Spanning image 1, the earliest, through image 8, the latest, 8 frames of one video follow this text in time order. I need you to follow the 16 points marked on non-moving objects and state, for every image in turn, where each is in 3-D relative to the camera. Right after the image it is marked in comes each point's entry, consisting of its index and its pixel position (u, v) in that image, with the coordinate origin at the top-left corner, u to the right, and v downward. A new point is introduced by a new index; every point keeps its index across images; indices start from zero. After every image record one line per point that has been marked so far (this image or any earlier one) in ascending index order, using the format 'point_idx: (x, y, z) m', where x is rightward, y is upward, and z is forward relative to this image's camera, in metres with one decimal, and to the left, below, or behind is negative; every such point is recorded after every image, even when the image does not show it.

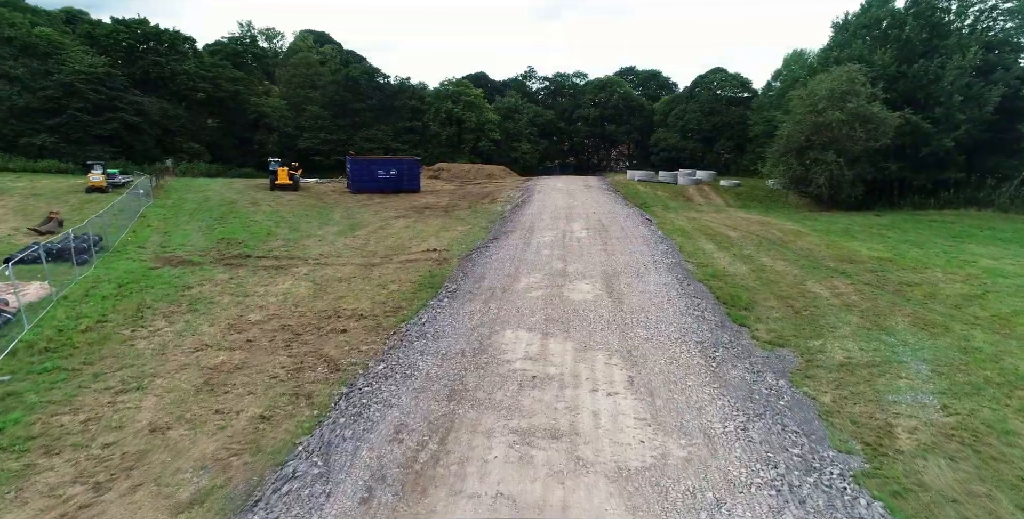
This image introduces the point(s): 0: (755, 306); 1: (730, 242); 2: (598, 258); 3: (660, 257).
0: (+4.9, -0.9, +10.2) m
1: (+6.9, +0.5, +16.2) m
2: (+2.3, 0.0, +13.5) m
3: (+4.0, 0.0, +13.7) m
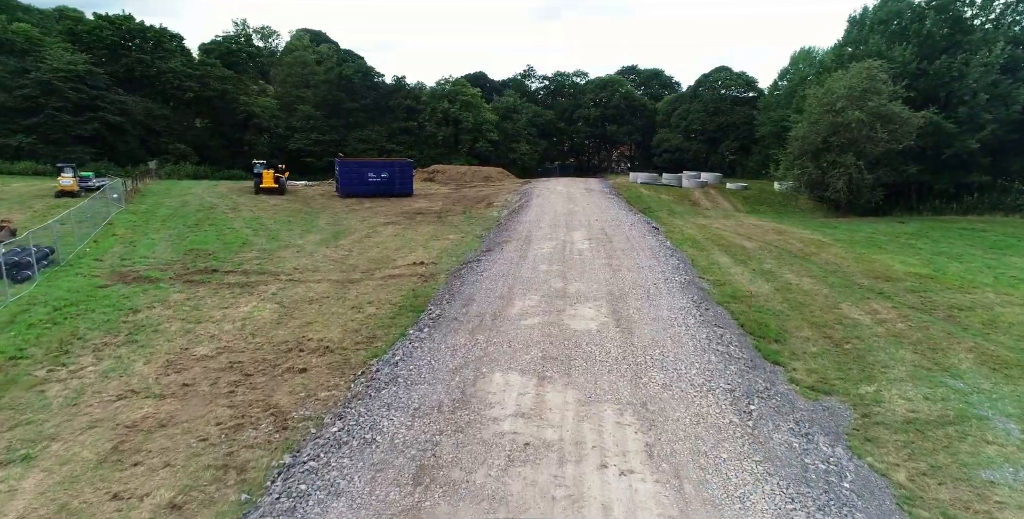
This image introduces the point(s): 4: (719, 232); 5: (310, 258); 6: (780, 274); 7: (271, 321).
0: (+4.7, -1.3, +8.7) m
1: (+6.8, +0.1, +14.7) m
2: (+2.1, -0.4, +12.0) m
3: (+3.8, -0.4, +12.2) m
4: (+7.6, +1.0, +19.0) m
5: (-6.1, 0.0, +15.6) m
6: (+6.7, -0.4, +12.7) m
7: (-4.7, -1.2, +9.9) m
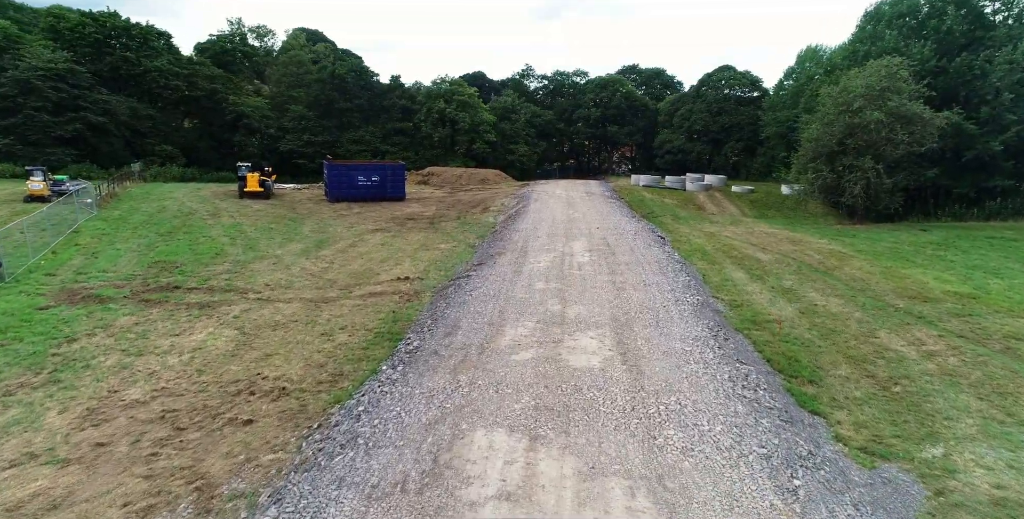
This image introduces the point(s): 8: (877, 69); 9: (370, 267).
0: (+4.6, -1.7, +7.5) m
1: (+6.6, -0.2, +13.4) m
2: (+2.0, -0.8, +10.7) m
3: (+3.7, -0.8, +10.9) m
4: (+7.5, +0.7, +17.7) m
5: (-6.3, -0.3, +14.3) m
6: (+6.5, -0.7, +11.4) m
7: (-4.8, -1.6, +8.6) m
8: (+14.2, +7.4, +19.7) m
9: (-4.1, -0.2, +14.9) m
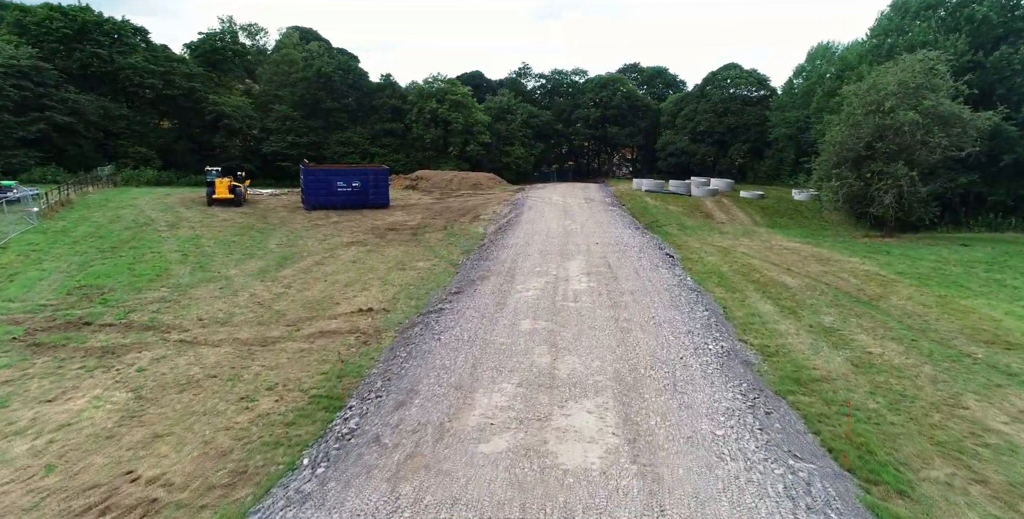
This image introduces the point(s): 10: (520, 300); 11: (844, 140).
0: (+4.2, -2.3, +5.3) m
1: (+6.2, -0.8, +11.3) m
2: (+1.6, -1.4, +8.6) m
3: (+3.3, -1.4, +8.8) m
4: (+7.1, +0.1, +15.6) m
5: (-6.7, -1.0, +12.1) m
6: (+6.1, -1.3, +9.3) m
7: (-5.2, -2.2, +6.4) m
8: (+13.8, +6.8, +17.6) m
9: (-4.5, -0.9, +12.7) m
10: (+0.2, -0.9, +10.8) m
11: (+12.0, +4.3, +18.4) m
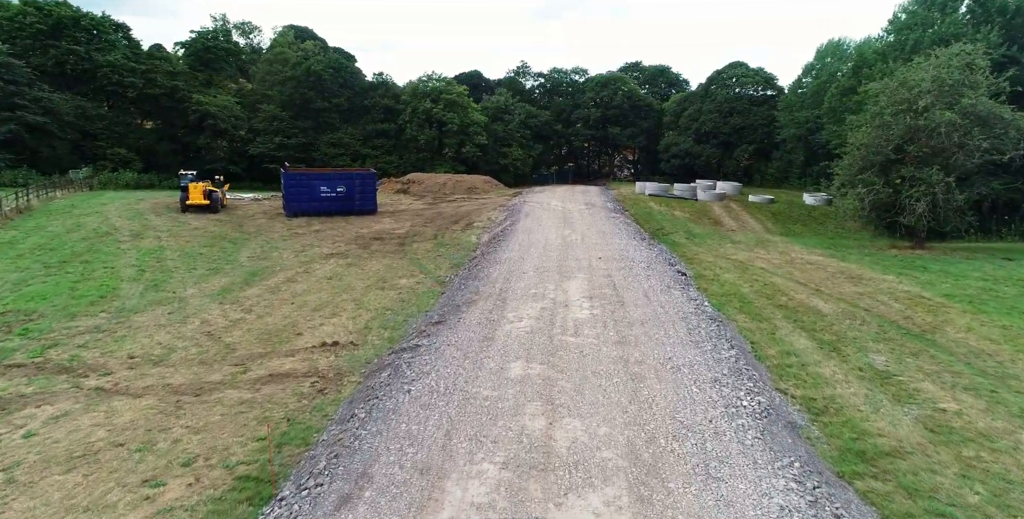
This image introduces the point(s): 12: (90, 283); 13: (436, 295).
0: (+4.0, -2.8, +3.7) m
1: (+6.0, -1.3, +9.7) m
2: (+1.4, -1.8, +7.0) m
3: (+3.1, -1.8, +7.1) m
4: (+6.9, -0.4, +13.9) m
5: (-6.9, -1.4, +10.5) m
6: (+6.0, -1.8, +7.6) m
7: (-5.4, -2.6, +4.8) m
8: (+13.6, +6.3, +16.0) m
9: (-4.7, -1.3, +11.1) m
10: (0.0, -1.3, +9.2) m
11: (+11.8, +3.8, +16.8) m
12: (-11.0, -0.6, +13.4) m
13: (-1.9, -0.8, +12.5) m
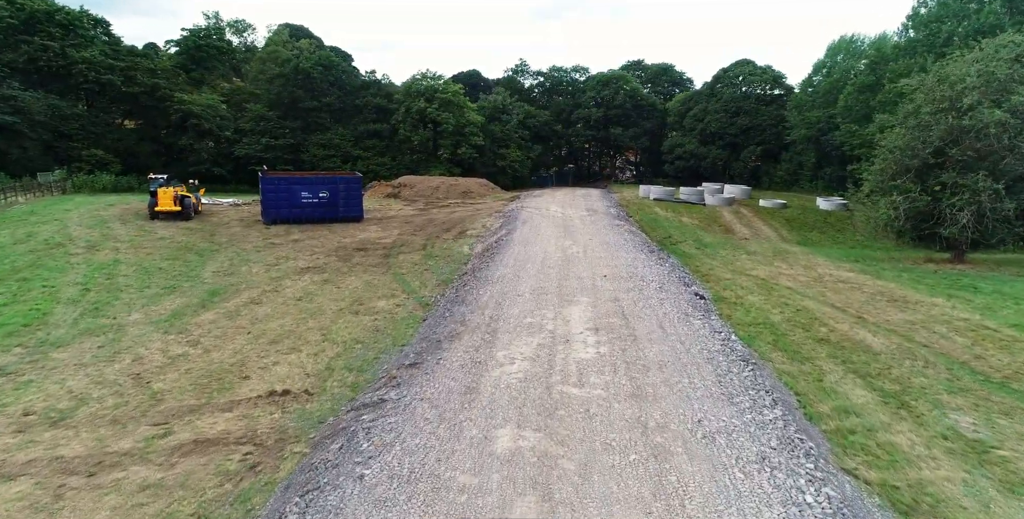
0: (+3.9, -3.2, +1.9) m
1: (+5.9, -1.8, +7.9) m
2: (+1.2, -2.3, +5.2) m
3: (+2.9, -2.3, +5.4) m
4: (+6.8, -0.9, +12.2) m
5: (-7.0, -1.9, +8.7) m
6: (+5.8, -2.3, +5.9) m
7: (-5.5, -3.1, +3.0) m
8: (+13.4, +5.8, +14.3) m
9: (-4.9, -1.8, +9.3) m
10: (-0.2, -1.8, +7.4) m
11: (+11.6, +3.4, +15.0) m
12: (-11.2, -1.1, +11.6) m
13: (-2.0, -1.3, +10.7) m
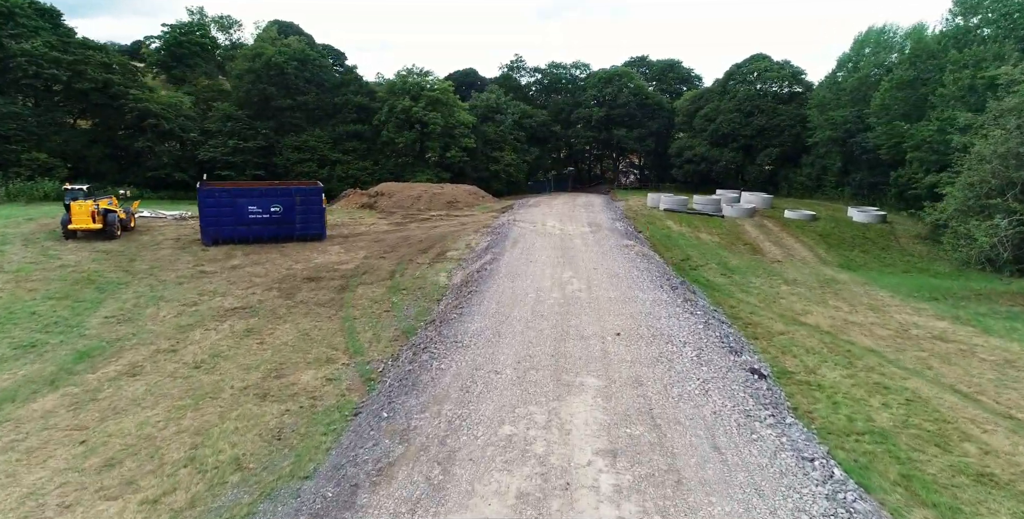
0: (+3.5, -4.2, -1.7) m
1: (+5.5, -2.7, +4.3) m
2: (+0.9, -3.2, +1.6) m
3: (+2.6, -3.2, +1.8) m
4: (+6.4, -1.8, +8.6) m
5: (-7.4, -2.8, +5.1) m
6: (+5.4, -3.2, +2.3) m
7: (-5.9, -4.0, -0.6) m
8: (+13.0, +4.9, +10.7) m
9: (-5.2, -2.7, +5.7) m
10: (-0.6, -2.7, +3.8) m
11: (+11.2, +2.4, +11.4) m
12: (-11.6, -2.0, +8.0) m
13: (-2.4, -2.3, +7.1) m
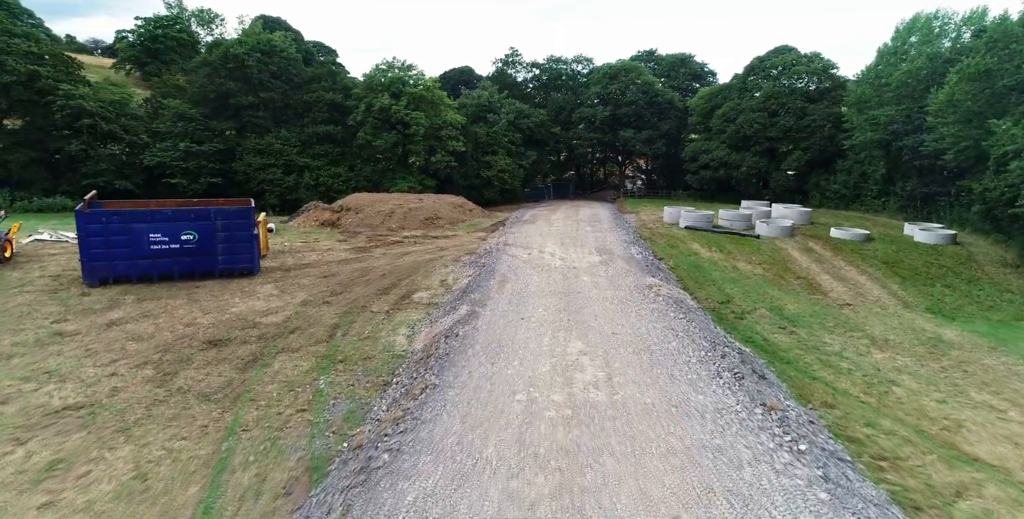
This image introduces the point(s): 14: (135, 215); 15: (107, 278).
0: (+3.2, -5.4, -6.3) m
1: (+5.2, -3.9, -0.3) m
2: (+0.5, -4.5, -3.0) m
3: (+2.2, -4.5, -2.8) m
4: (+6.0, -3.1, +4.0) m
5: (-7.7, -4.1, +0.5) m
6: (+5.1, -4.4, -2.3) m
7: (-6.2, -5.2, -5.2) m
8: (+12.7, +3.7, +6.1) m
9: (-5.6, -4.0, +1.1) m
10: (-0.9, -4.0, -0.8) m
11: (+10.9, +1.2, +6.9) m
12: (-11.9, -3.3, +3.4) m
13: (-2.8, -3.5, +2.5) m
14: (-10.1, +1.2, +13.7) m
15: (-11.0, -0.4, +13.8) m
